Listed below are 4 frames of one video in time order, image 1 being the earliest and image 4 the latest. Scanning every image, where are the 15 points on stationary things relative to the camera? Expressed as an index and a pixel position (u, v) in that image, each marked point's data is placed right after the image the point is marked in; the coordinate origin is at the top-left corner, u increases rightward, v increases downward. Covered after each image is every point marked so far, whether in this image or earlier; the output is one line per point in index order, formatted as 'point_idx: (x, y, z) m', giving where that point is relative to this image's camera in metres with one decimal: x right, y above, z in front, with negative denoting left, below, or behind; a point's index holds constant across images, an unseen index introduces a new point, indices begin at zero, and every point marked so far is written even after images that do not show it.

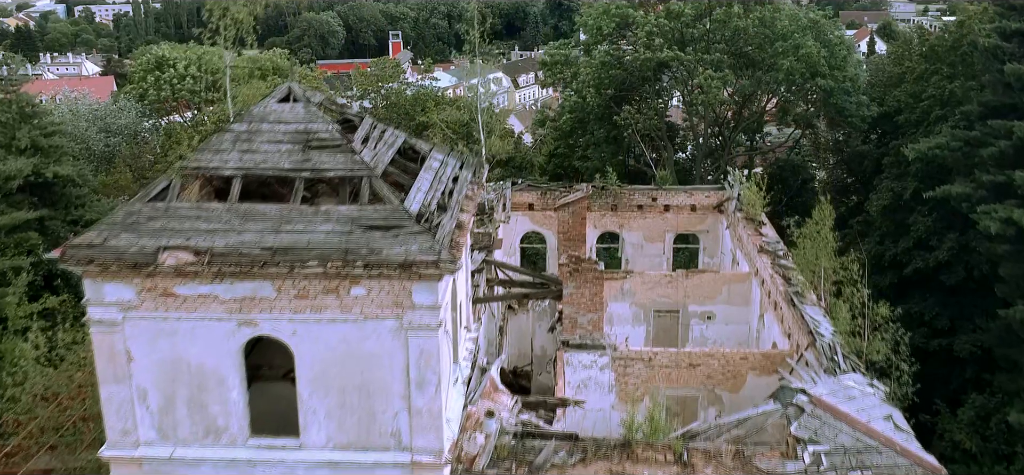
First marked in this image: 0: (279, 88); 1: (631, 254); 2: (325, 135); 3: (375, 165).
0: (-2.0, +1.3, +8.5) m
1: (+2.0, -0.3, +17.1) m
2: (-1.5, +0.8, +8.0) m
3: (-1.1, +0.6, +7.9) m
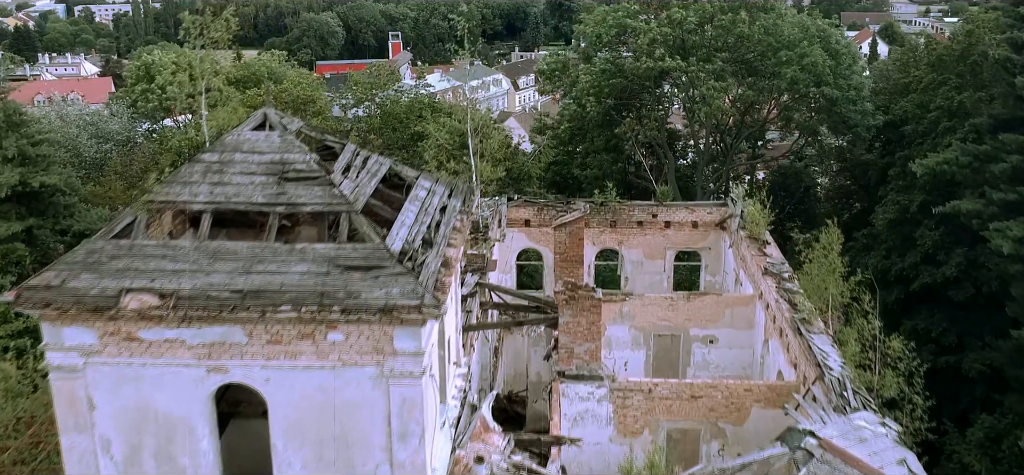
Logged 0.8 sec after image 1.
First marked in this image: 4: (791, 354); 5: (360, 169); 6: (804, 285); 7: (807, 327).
0: (-2.1, +1.0, +7.9) m
1: (+2.0, -0.6, +16.5) m
2: (-1.6, +0.5, +7.5) m
3: (-1.2, +0.3, +7.4) m
4: (+3.2, -1.4, +11.5) m
5: (-1.2, +0.6, +8.0) m
6: (+3.8, -0.6, +12.9) m
7: (+3.4, -1.0, +11.4) m
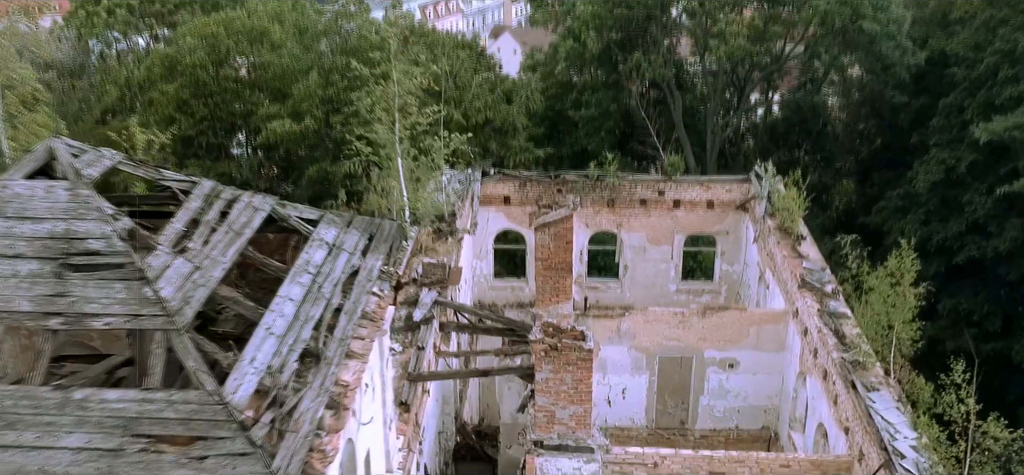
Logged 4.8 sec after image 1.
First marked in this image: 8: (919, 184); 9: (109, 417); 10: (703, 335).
0: (-2.4, +0.5, +5.0) m
1: (+1.6, -0.3, +13.7) m
2: (-1.9, 0.0, +4.6) m
3: (-1.5, -0.3, +4.5) m
4: (+2.9, -1.6, +8.8) m
5: (-1.6, +0.1, +5.1) m
6: (+3.4, -0.7, +10.1) m
7: (+3.1, -1.2, +8.6) m
8: (+7.6, +1.0, +18.4) m
9: (-1.7, -0.7, +4.2) m
10: (+2.1, -1.1, +10.9) m
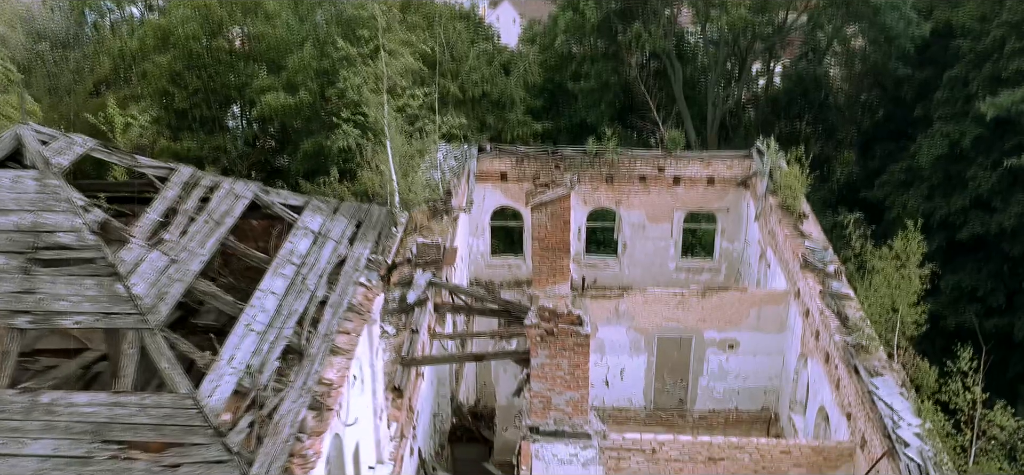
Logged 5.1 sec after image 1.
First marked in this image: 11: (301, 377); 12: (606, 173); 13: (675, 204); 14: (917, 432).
0: (-2.4, +0.5, +4.8) m
1: (+1.6, 0.0, +13.5) m
2: (-1.9, 0.0, +4.4) m
3: (-1.5, -0.2, +4.3) m
4: (+2.9, -1.4, +8.6) m
5: (-1.6, +0.1, +4.9) m
6: (+3.4, -0.5, +9.9) m
7: (+3.0, -1.1, +8.4) m
8: (+7.5, +1.4, +18.1) m
9: (-1.7, -0.7, +4.0) m
10: (+2.0, -0.8, +10.7) m
11: (-0.9, -0.6, +4.5) m
12: (+1.3, +0.9, +13.1) m
13: (+2.2, +0.4, +13.2) m
14: (+3.1, -1.5, +7.5) m
